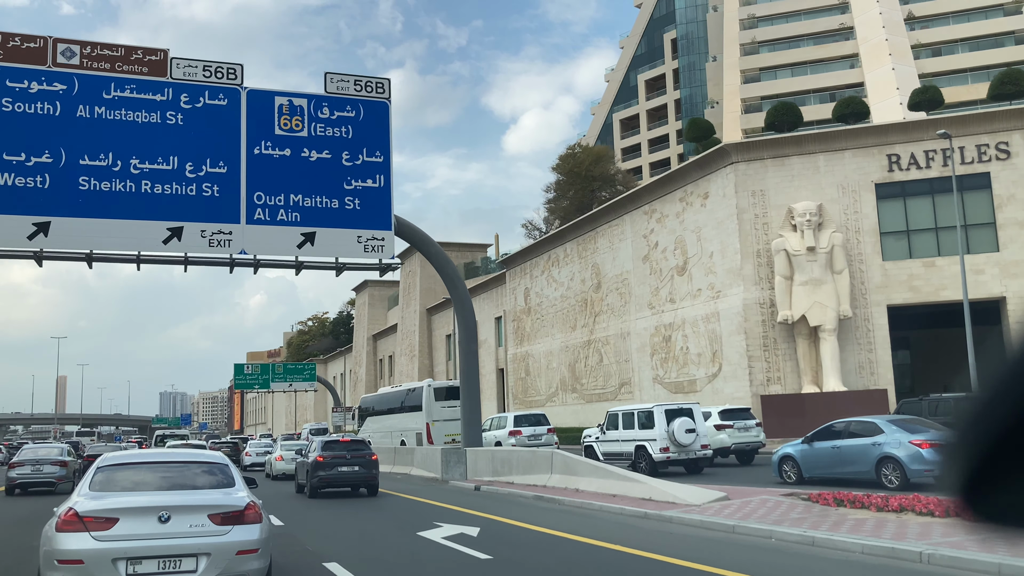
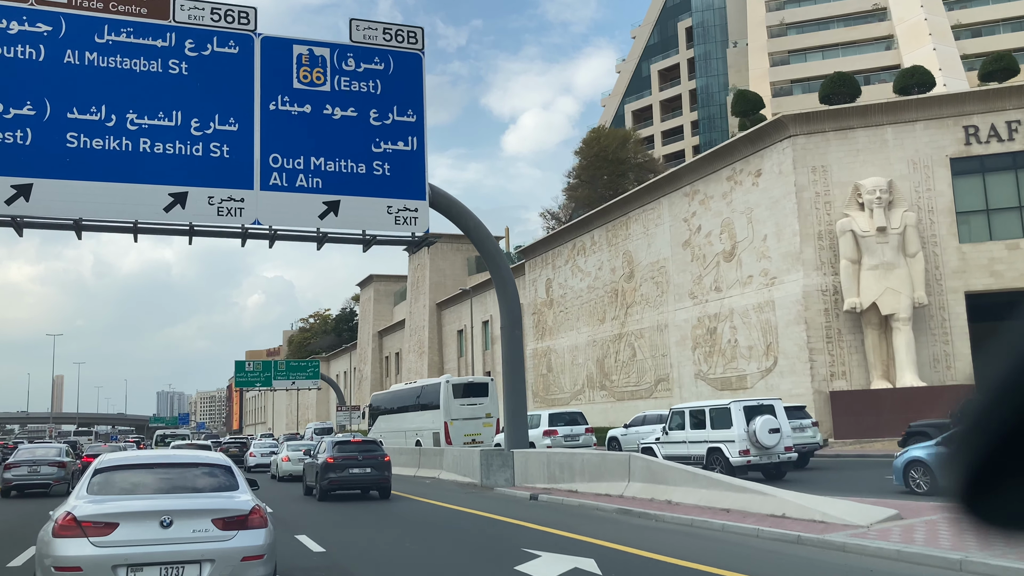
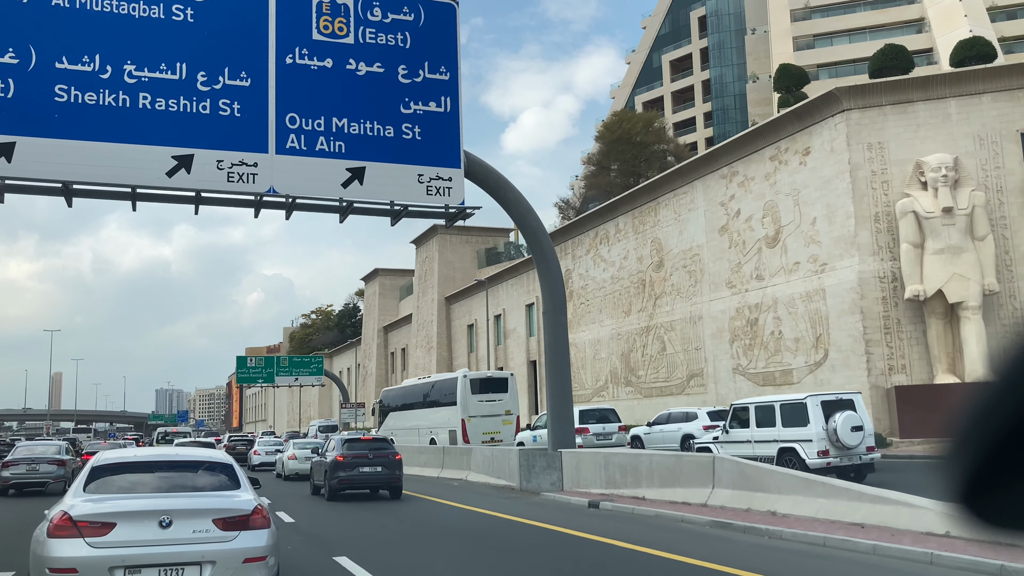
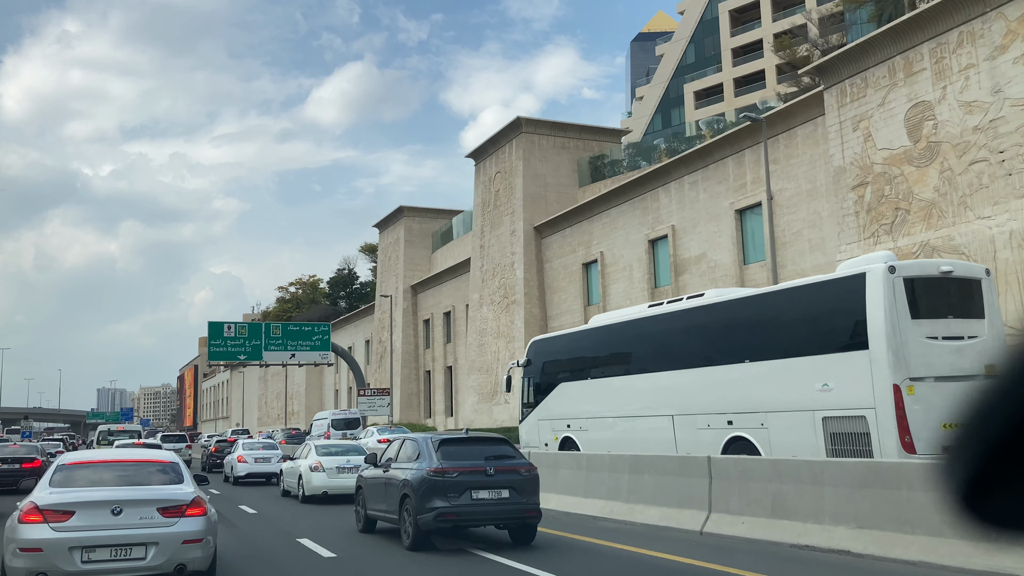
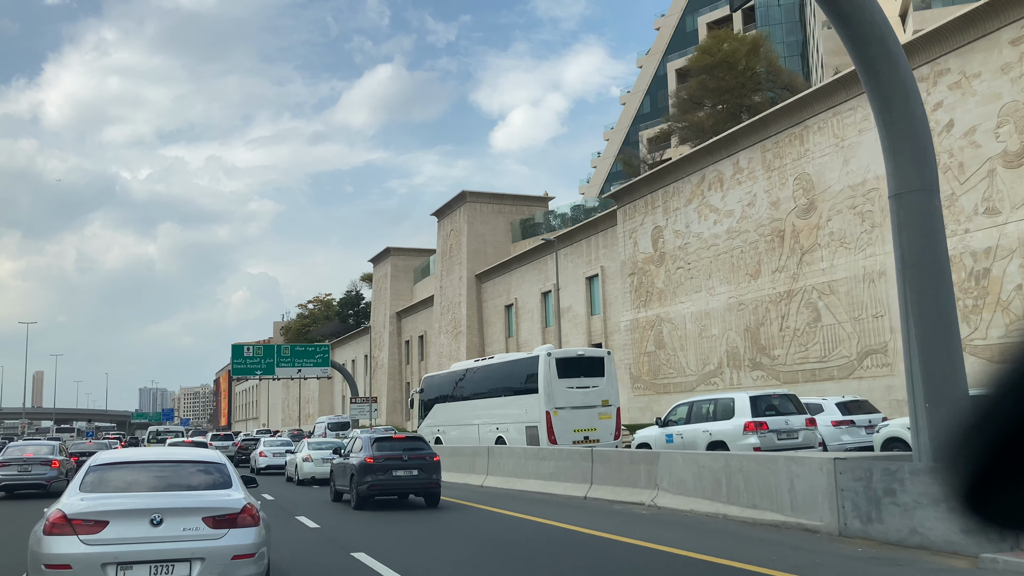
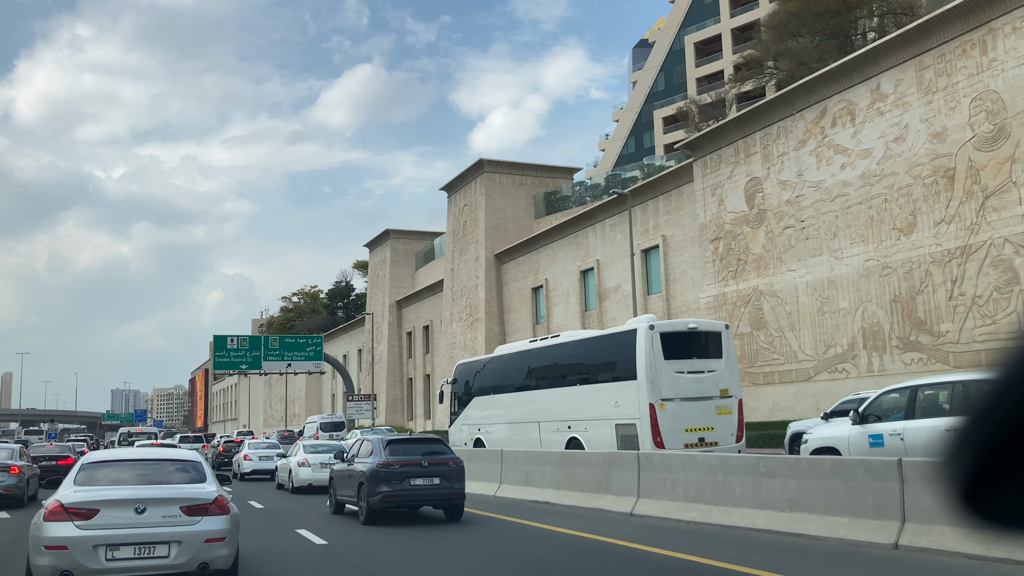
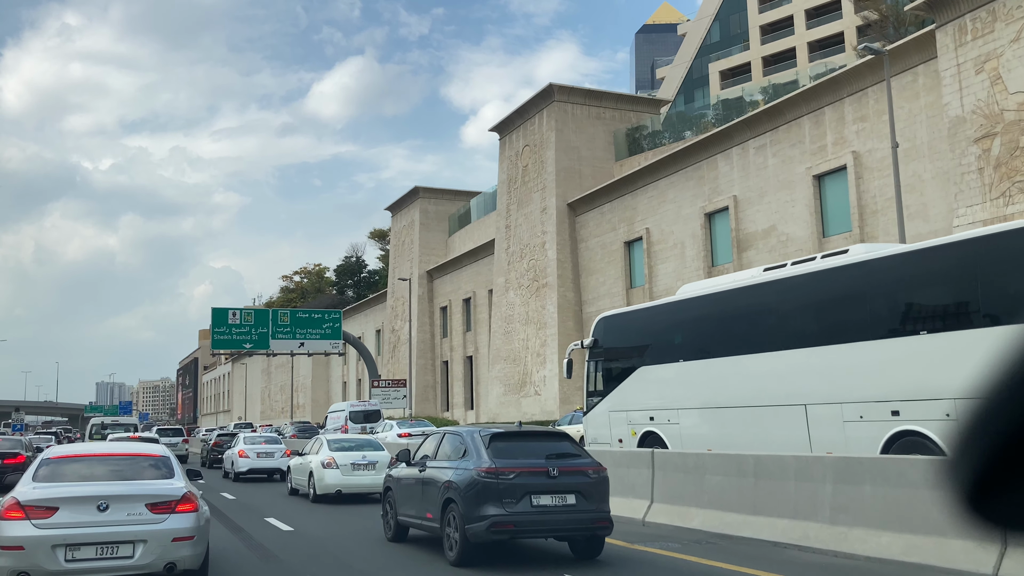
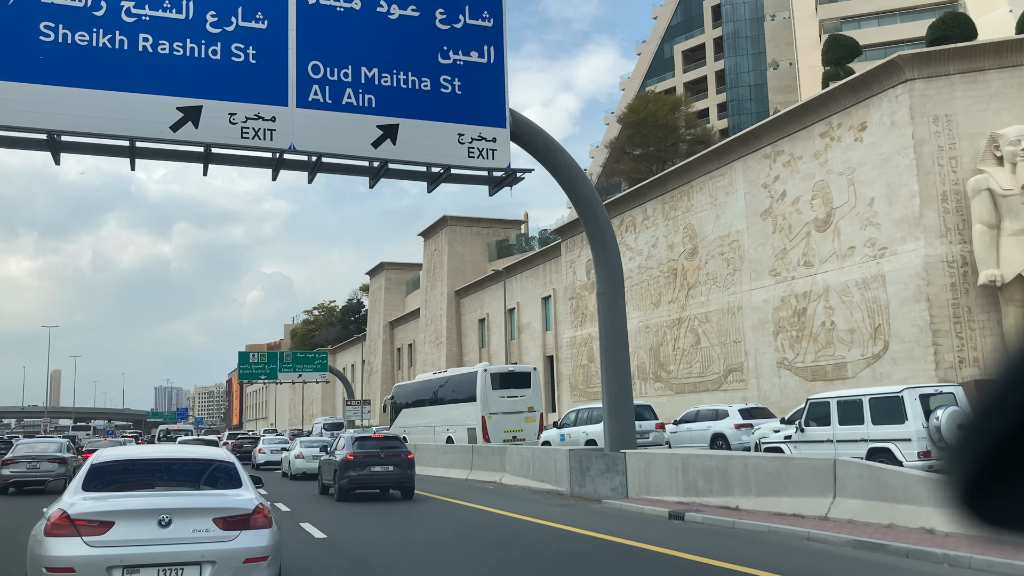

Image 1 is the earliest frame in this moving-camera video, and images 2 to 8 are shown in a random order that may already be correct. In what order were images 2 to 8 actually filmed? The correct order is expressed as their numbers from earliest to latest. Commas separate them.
2, 3, 8, 5, 6, 4, 7
